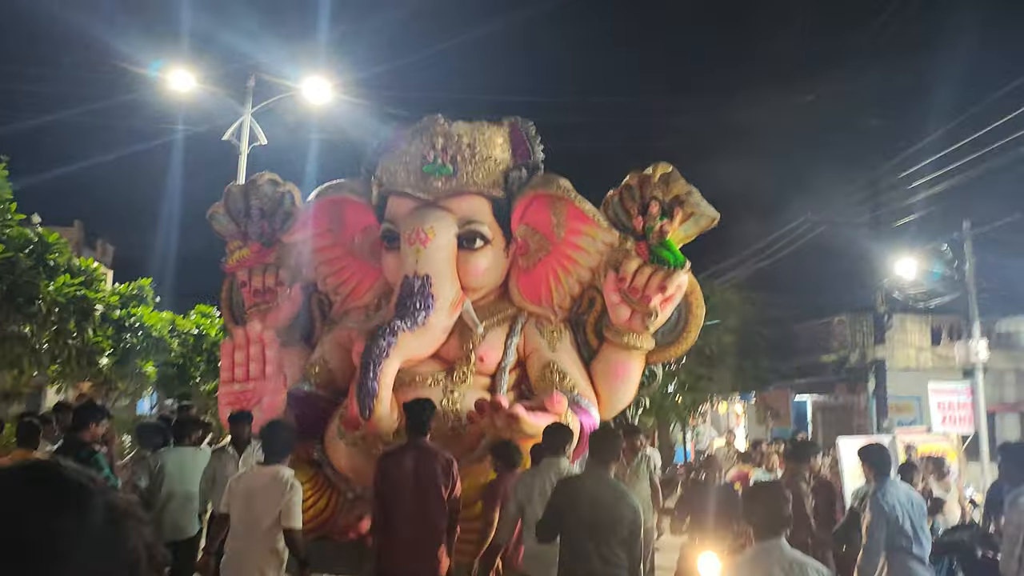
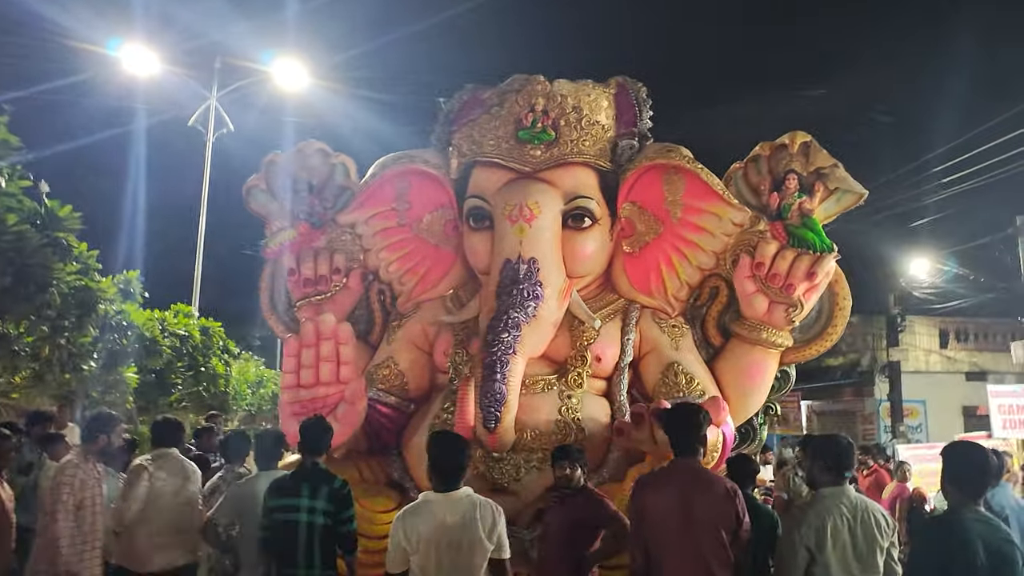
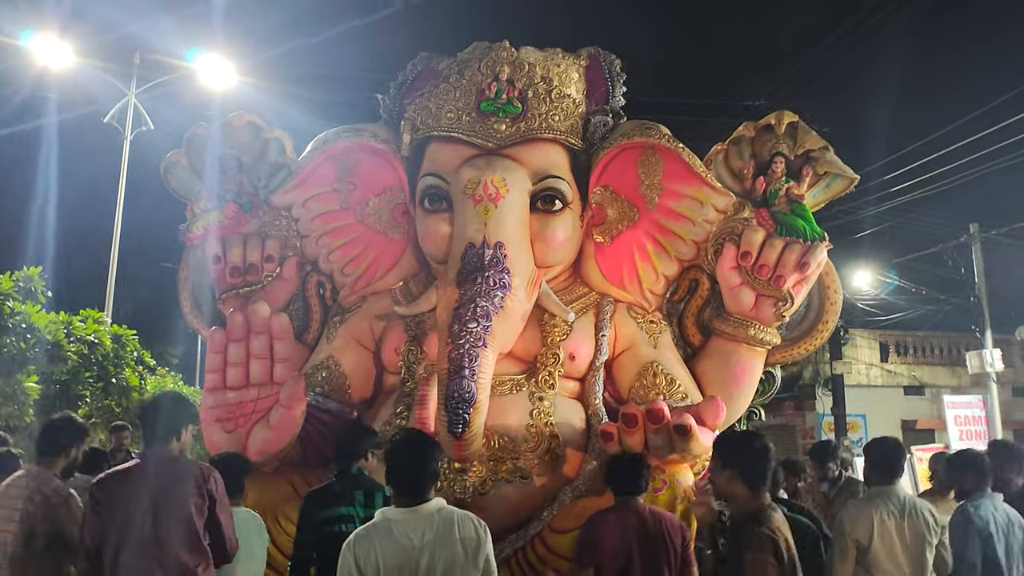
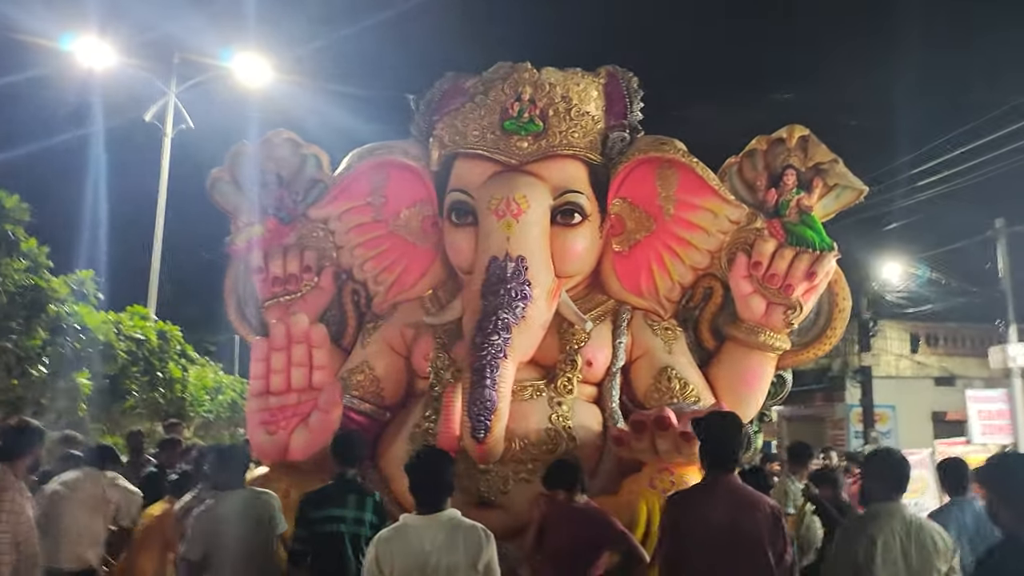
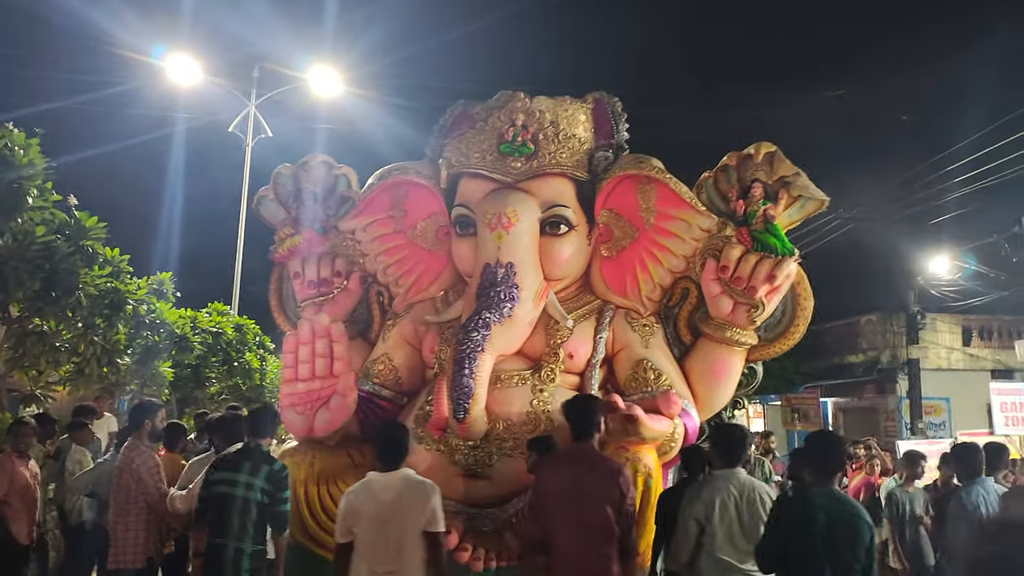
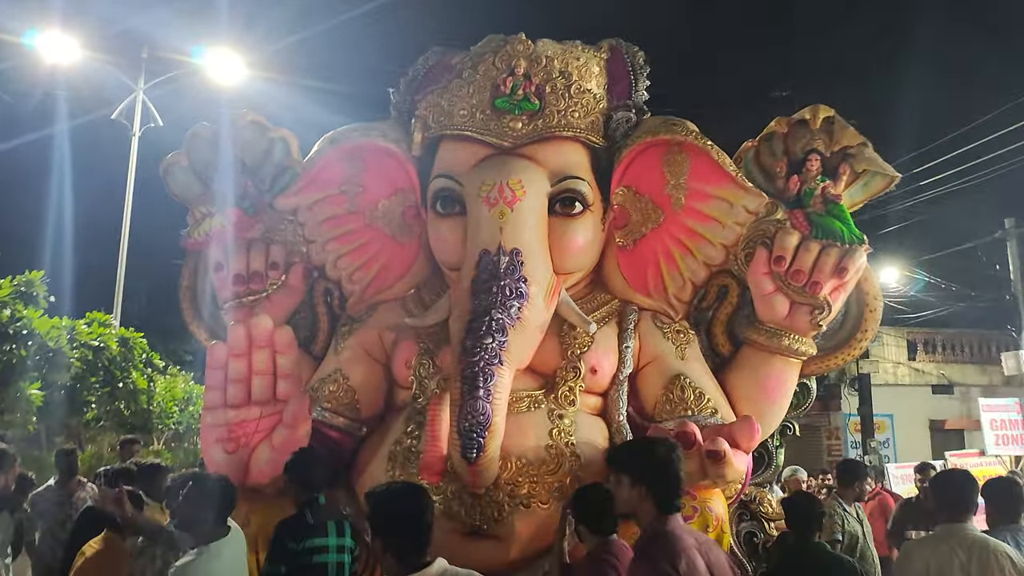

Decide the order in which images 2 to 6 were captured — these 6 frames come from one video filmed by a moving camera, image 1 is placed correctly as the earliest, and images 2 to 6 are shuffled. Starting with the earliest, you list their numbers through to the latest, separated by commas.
5, 2, 4, 6, 3
